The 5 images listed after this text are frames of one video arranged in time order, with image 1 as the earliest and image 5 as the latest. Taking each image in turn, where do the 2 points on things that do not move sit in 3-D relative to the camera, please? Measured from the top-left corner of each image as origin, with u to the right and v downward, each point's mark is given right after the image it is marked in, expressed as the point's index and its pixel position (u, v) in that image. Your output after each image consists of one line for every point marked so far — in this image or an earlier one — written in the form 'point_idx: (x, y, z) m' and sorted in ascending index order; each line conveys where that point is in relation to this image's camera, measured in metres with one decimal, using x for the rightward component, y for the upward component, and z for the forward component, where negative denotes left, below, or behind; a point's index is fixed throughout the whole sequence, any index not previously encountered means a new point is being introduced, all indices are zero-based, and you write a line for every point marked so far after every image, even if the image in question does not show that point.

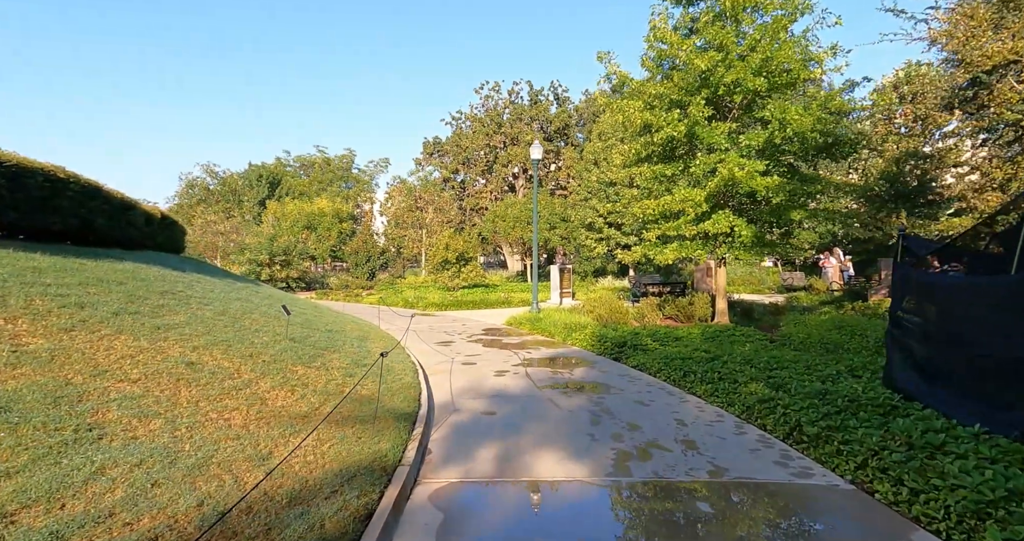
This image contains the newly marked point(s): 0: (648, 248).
0: (+3.1, +0.5, +12.3) m
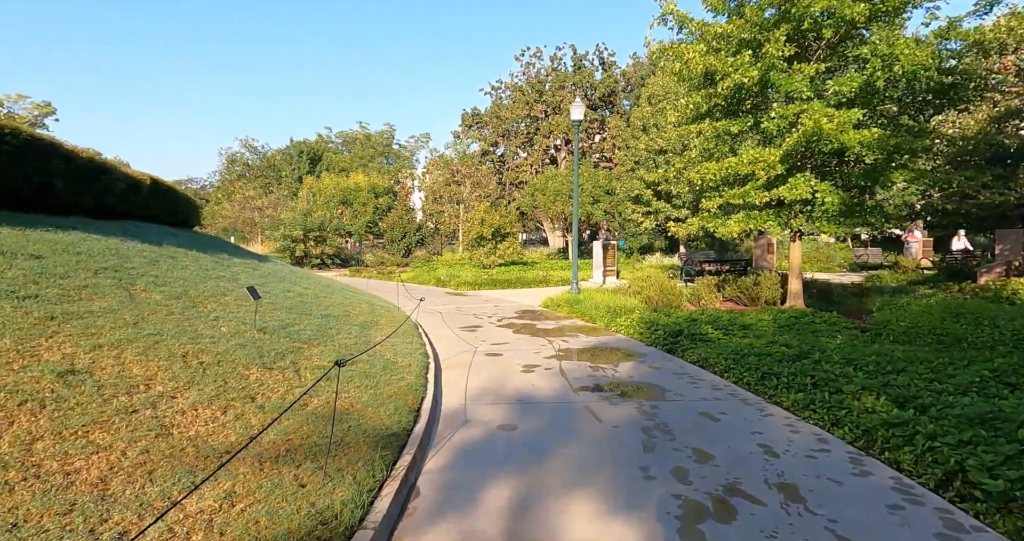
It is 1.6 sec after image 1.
0: (+3.9, +1.0, +10.6) m
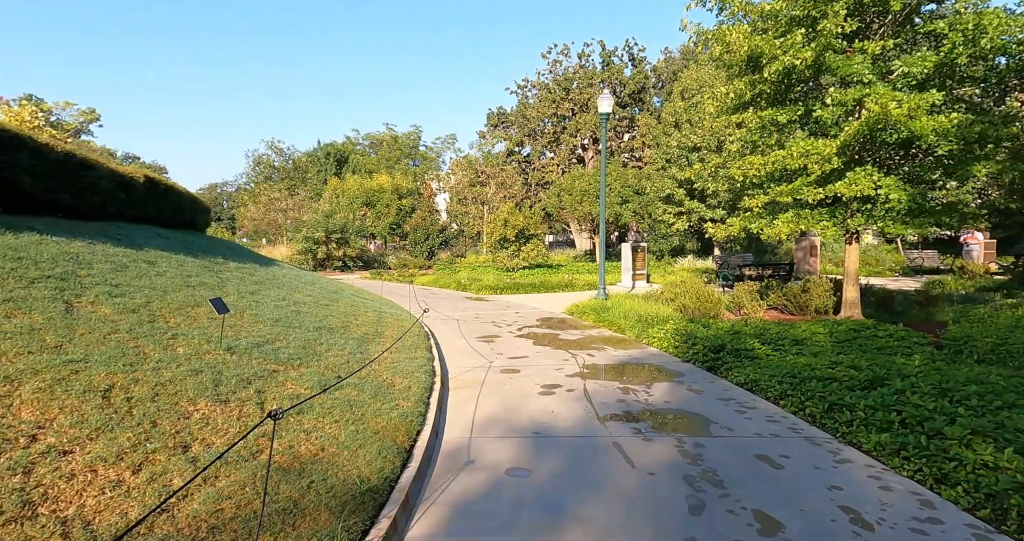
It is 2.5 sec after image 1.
0: (+4.3, +0.9, +9.6) m
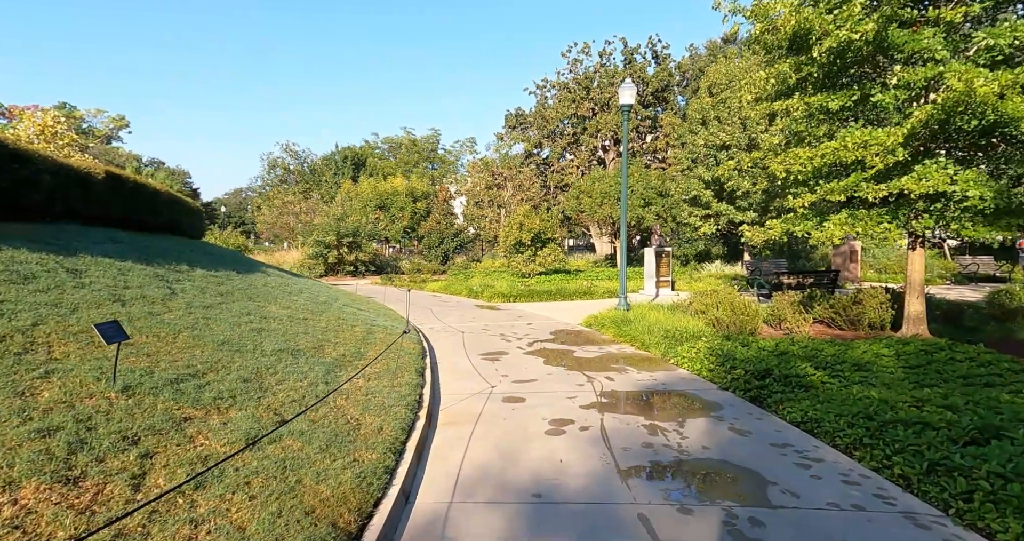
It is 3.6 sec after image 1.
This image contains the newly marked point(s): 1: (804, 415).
0: (+4.4, +0.8, +8.4) m
1: (+2.6, -1.3, +4.8) m
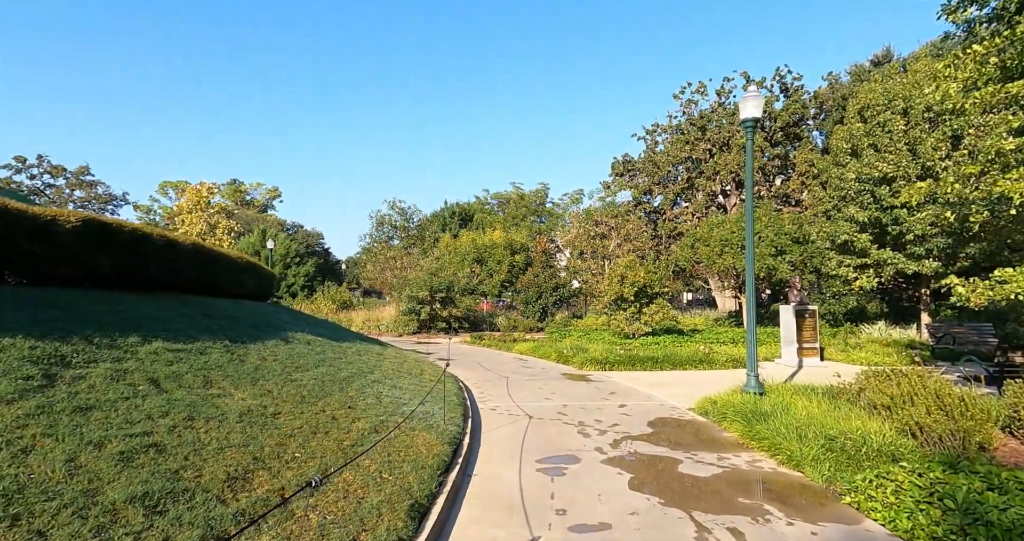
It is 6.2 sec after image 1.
0: (+5.2, 0.0, +5.1) m
1: (+2.6, -1.7, +1.8) m
